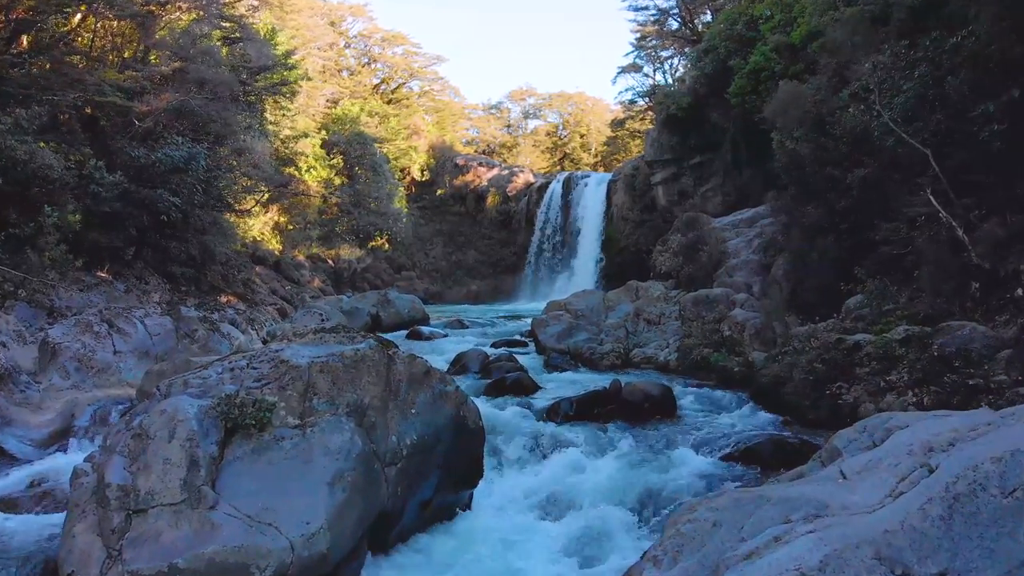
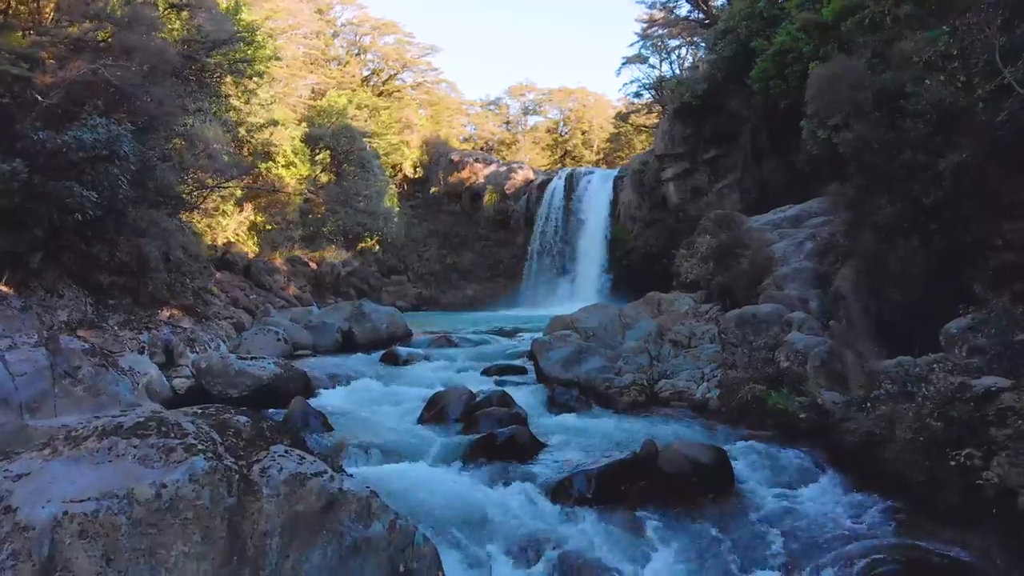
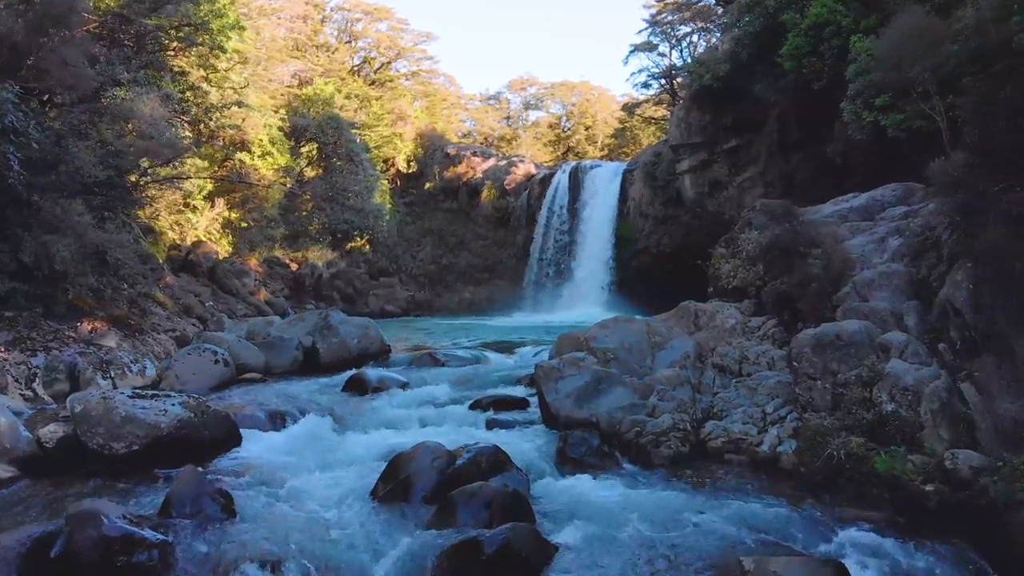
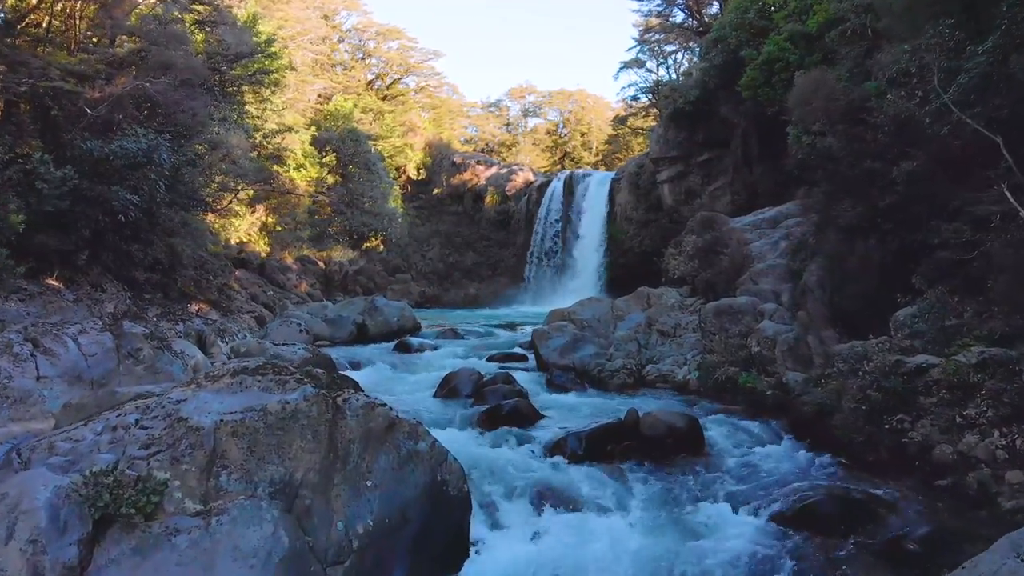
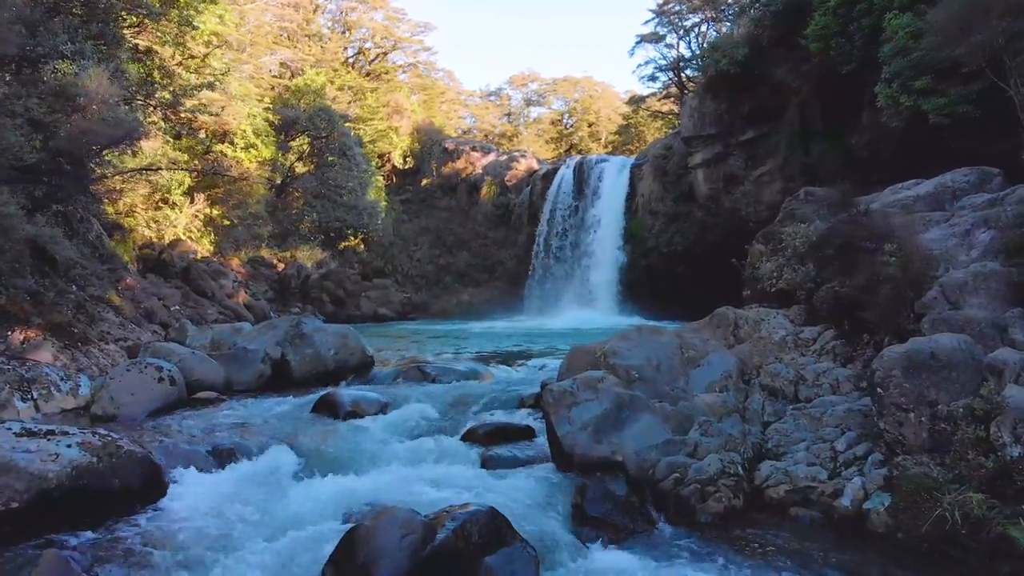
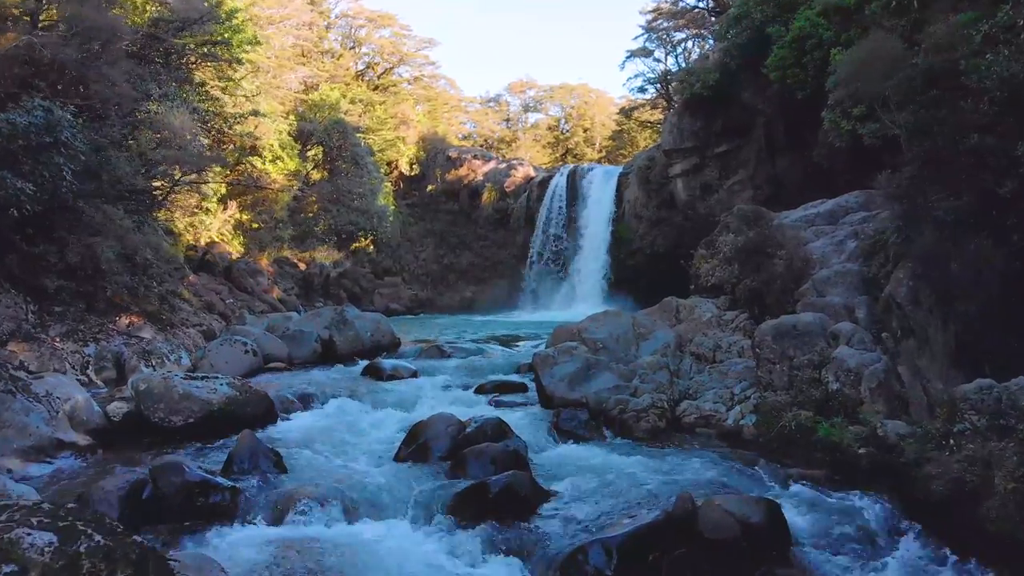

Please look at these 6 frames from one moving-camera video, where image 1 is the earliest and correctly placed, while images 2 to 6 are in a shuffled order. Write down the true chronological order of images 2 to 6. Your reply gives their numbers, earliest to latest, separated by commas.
4, 2, 6, 3, 5
